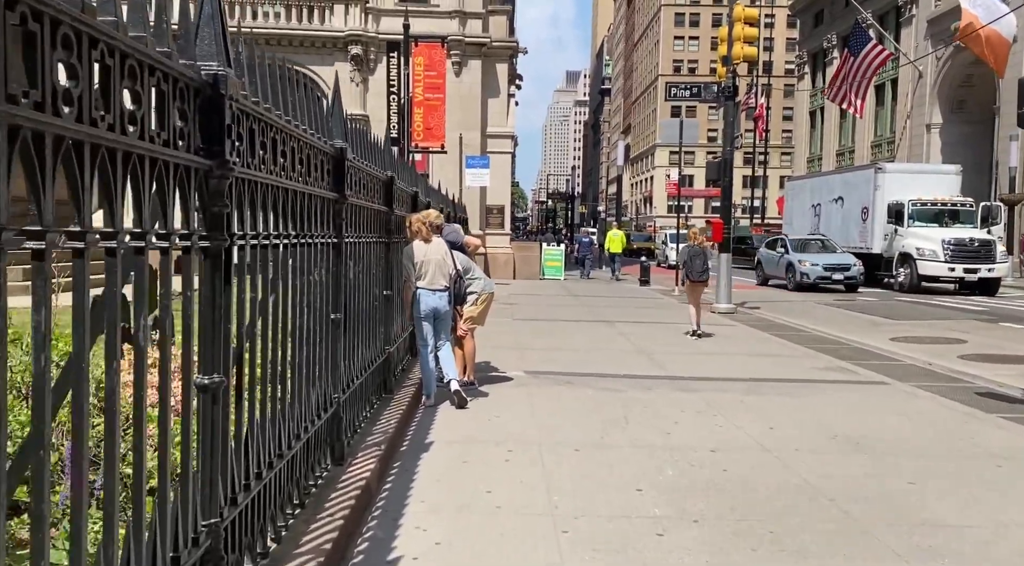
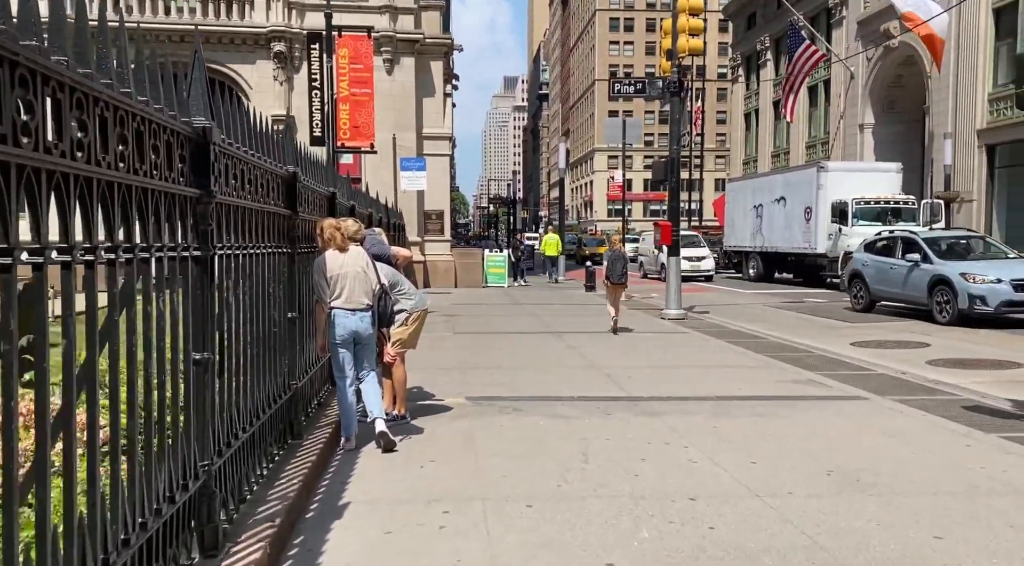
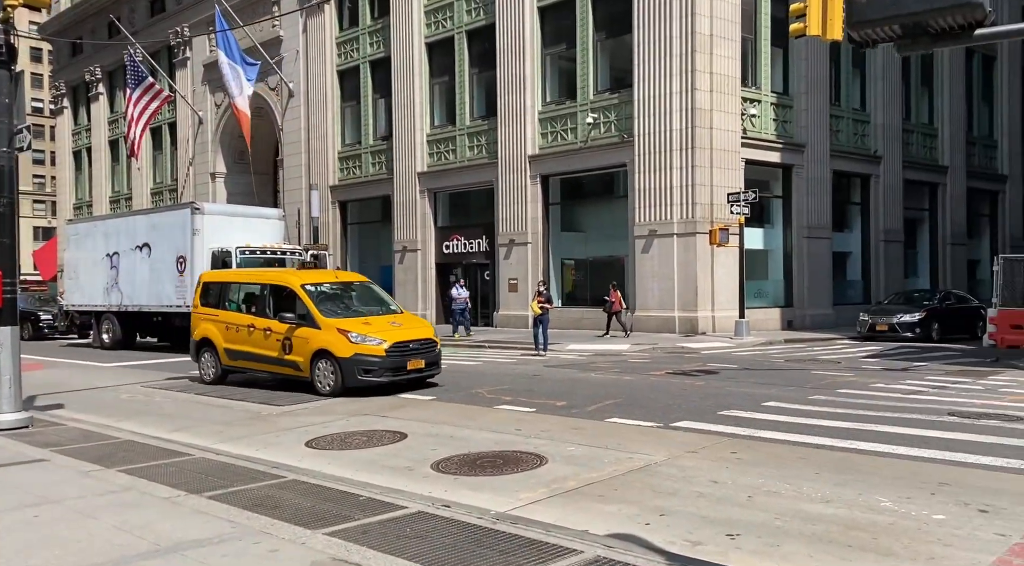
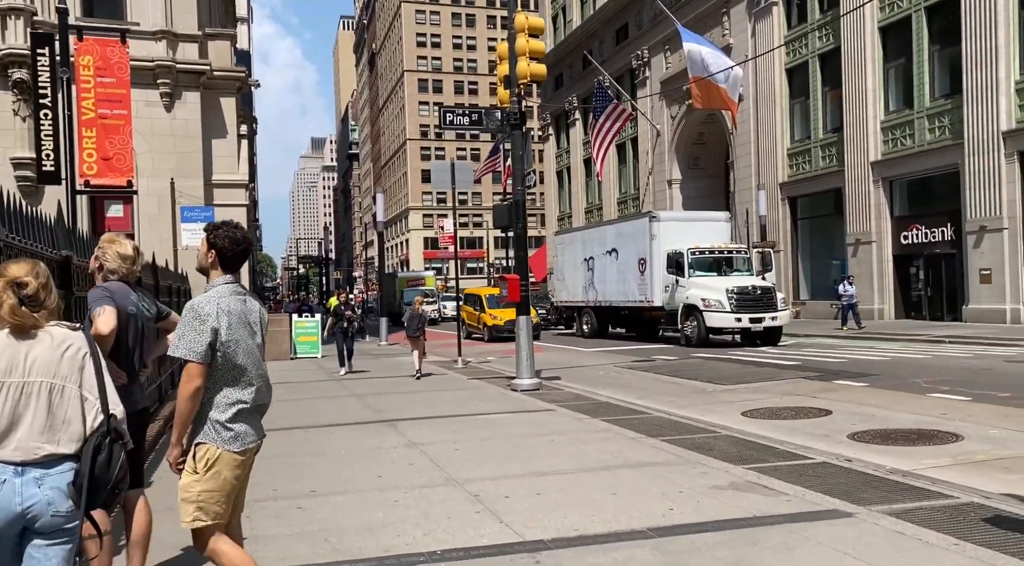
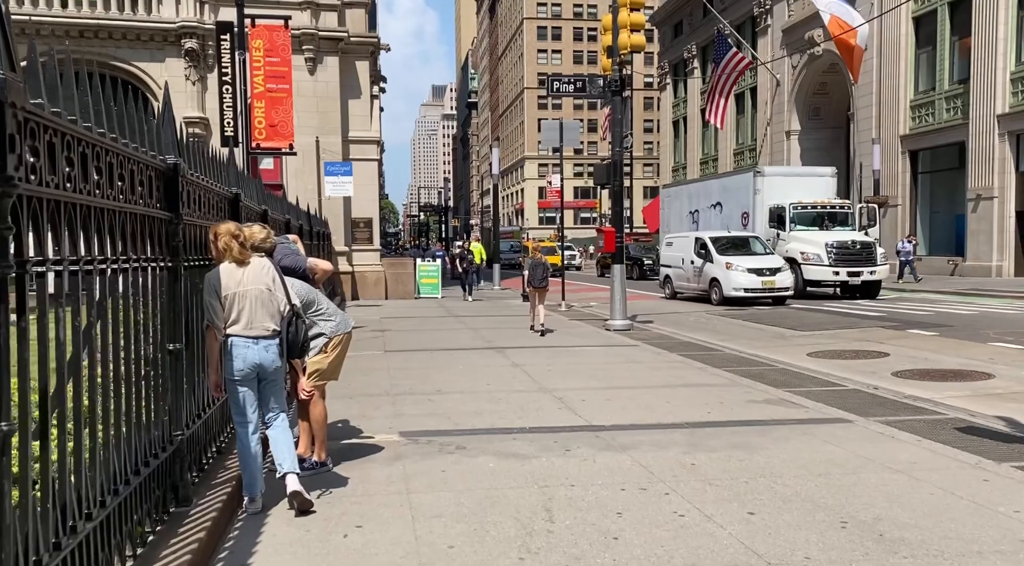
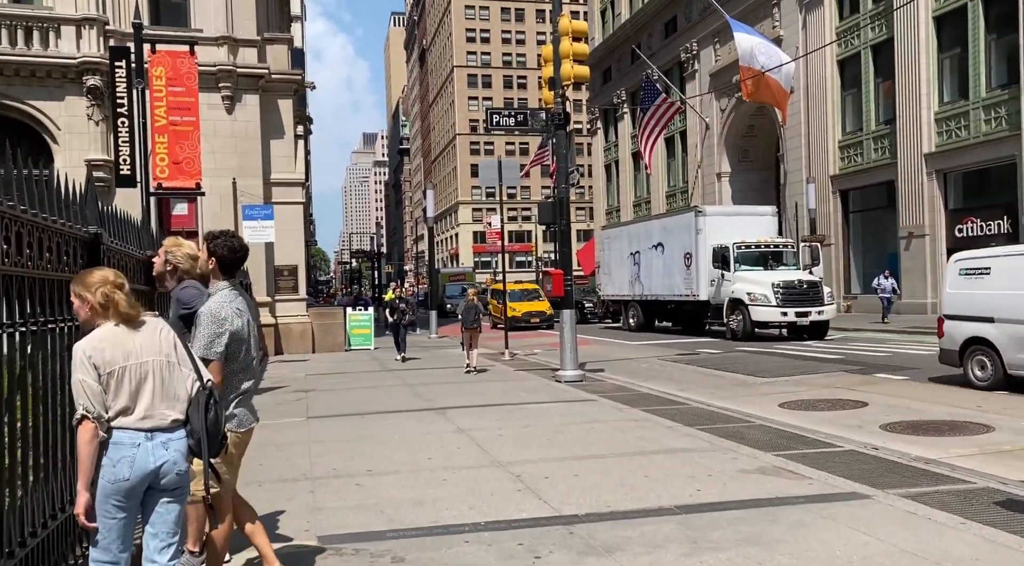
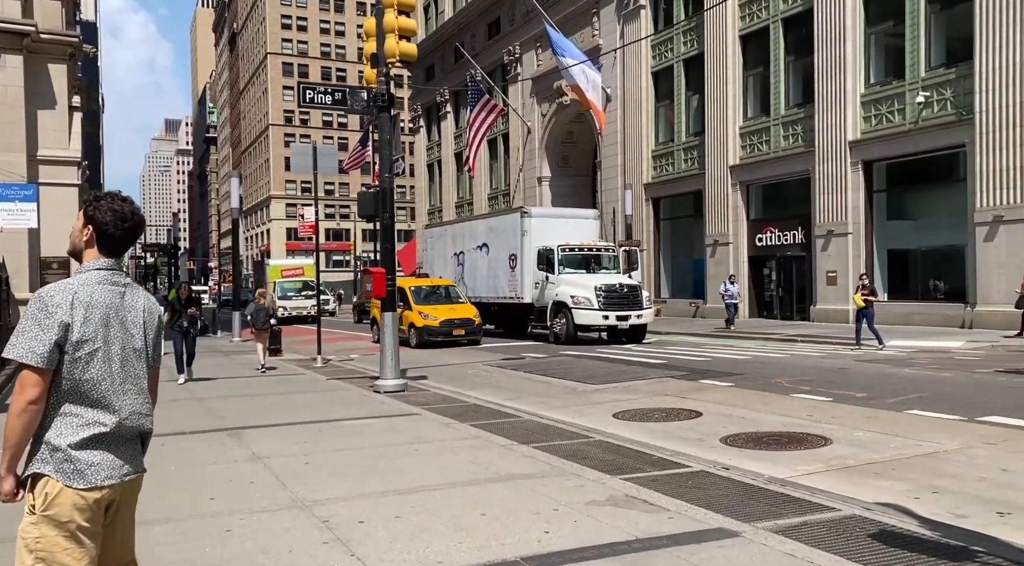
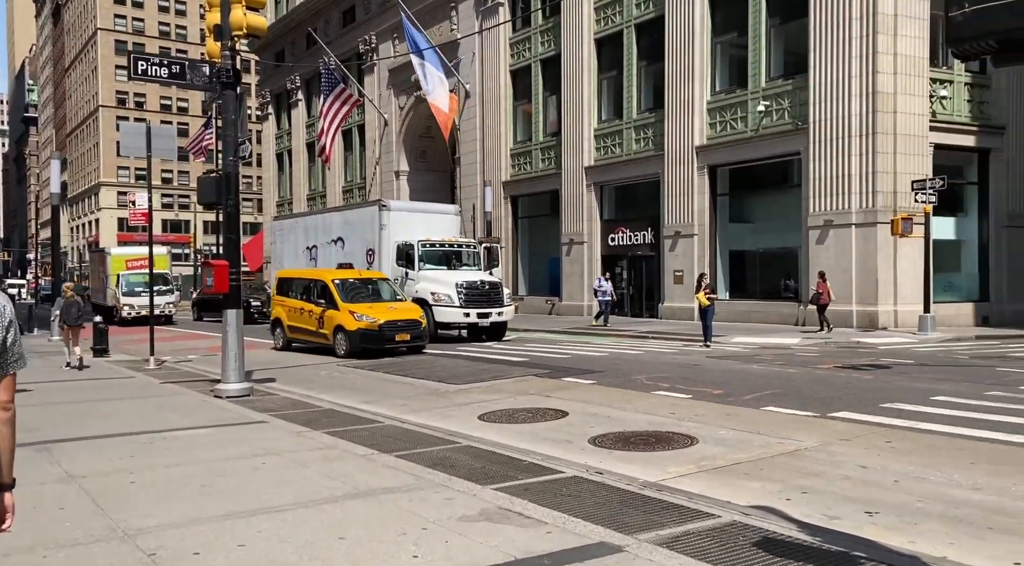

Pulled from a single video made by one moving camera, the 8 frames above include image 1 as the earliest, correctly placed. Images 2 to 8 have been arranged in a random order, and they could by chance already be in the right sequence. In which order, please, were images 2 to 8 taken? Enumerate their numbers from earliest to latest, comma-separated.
2, 5, 6, 4, 7, 8, 3
